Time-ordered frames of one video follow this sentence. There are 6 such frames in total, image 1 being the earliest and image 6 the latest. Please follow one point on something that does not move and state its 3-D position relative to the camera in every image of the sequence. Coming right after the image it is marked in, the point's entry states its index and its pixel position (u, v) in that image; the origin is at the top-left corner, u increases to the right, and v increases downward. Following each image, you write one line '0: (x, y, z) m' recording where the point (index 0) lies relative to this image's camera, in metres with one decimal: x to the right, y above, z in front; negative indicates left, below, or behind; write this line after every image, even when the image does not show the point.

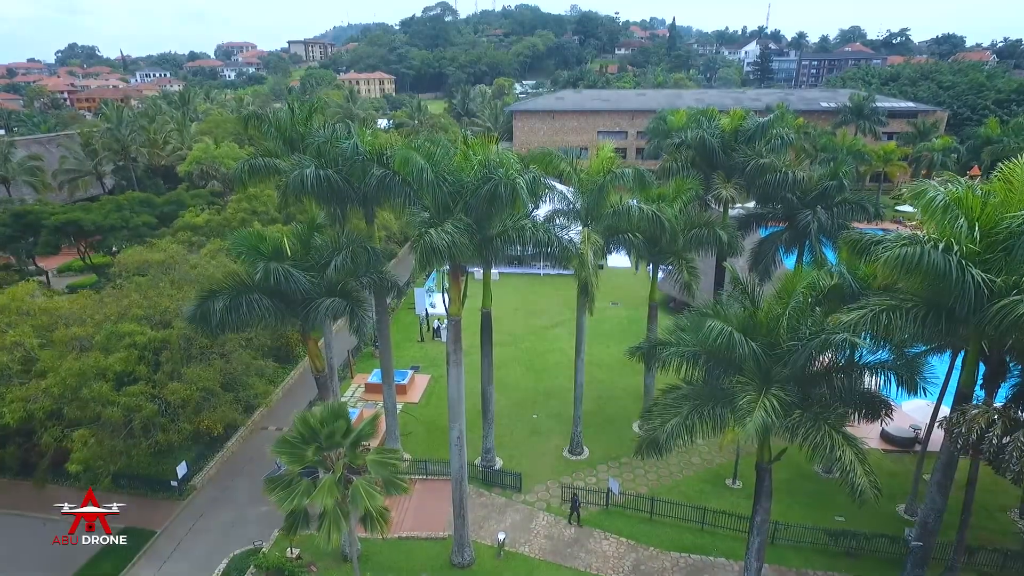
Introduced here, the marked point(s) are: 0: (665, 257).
0: (+4.6, +0.9, +17.2) m
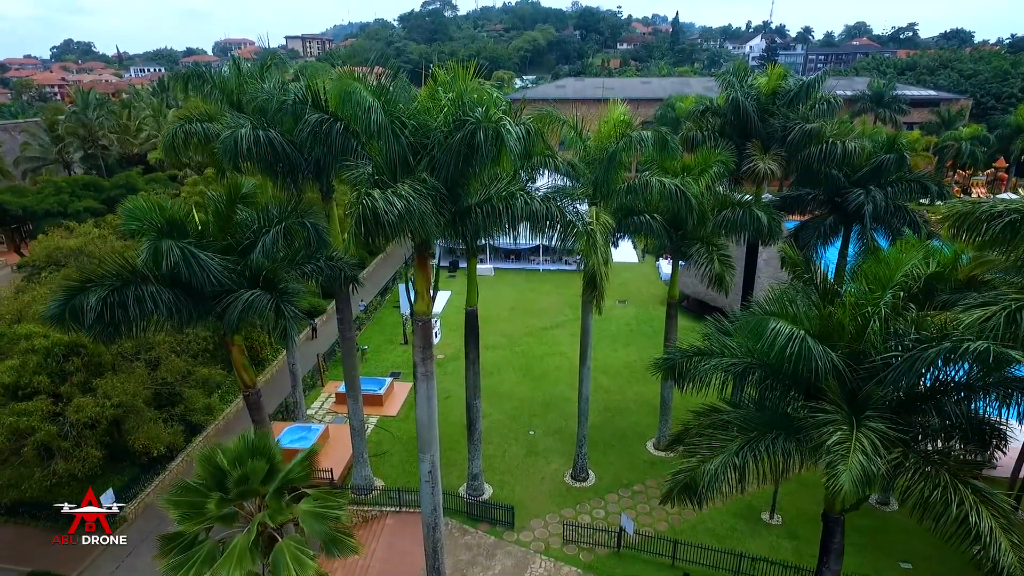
0: (+4.4, +1.1, +14.1) m
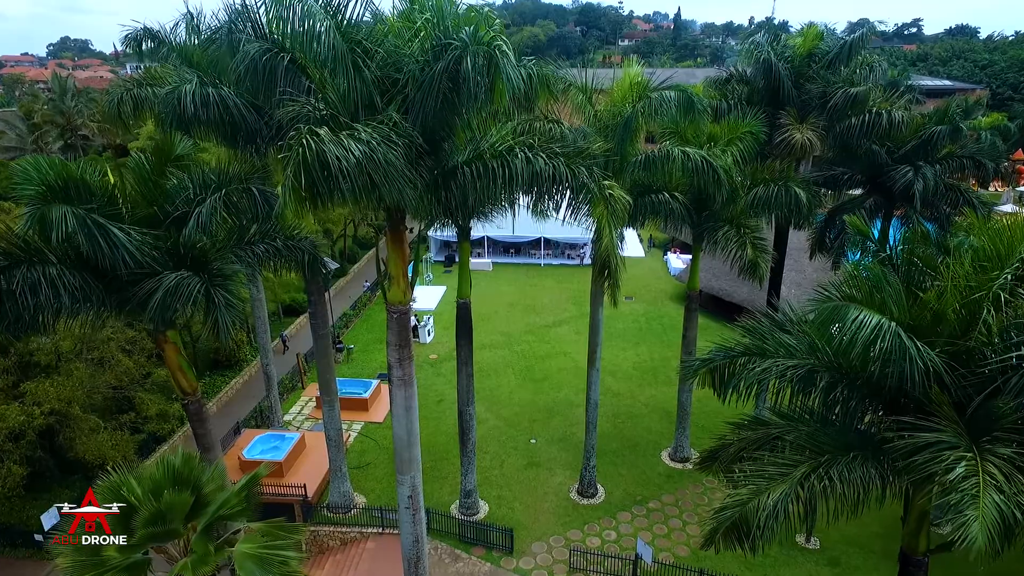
0: (+4.3, +1.3, +12.3) m
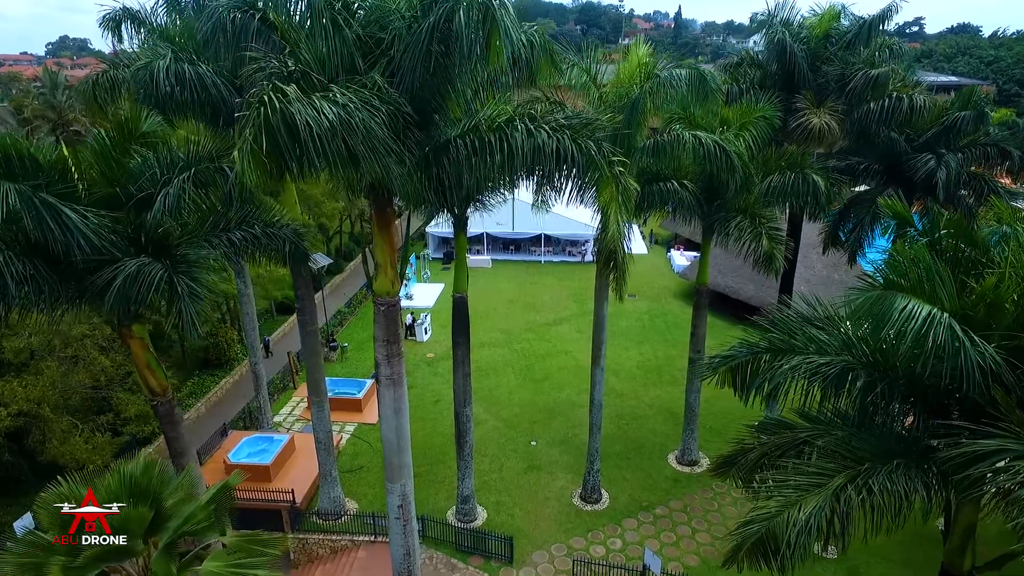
0: (+4.3, +1.5, +11.6) m
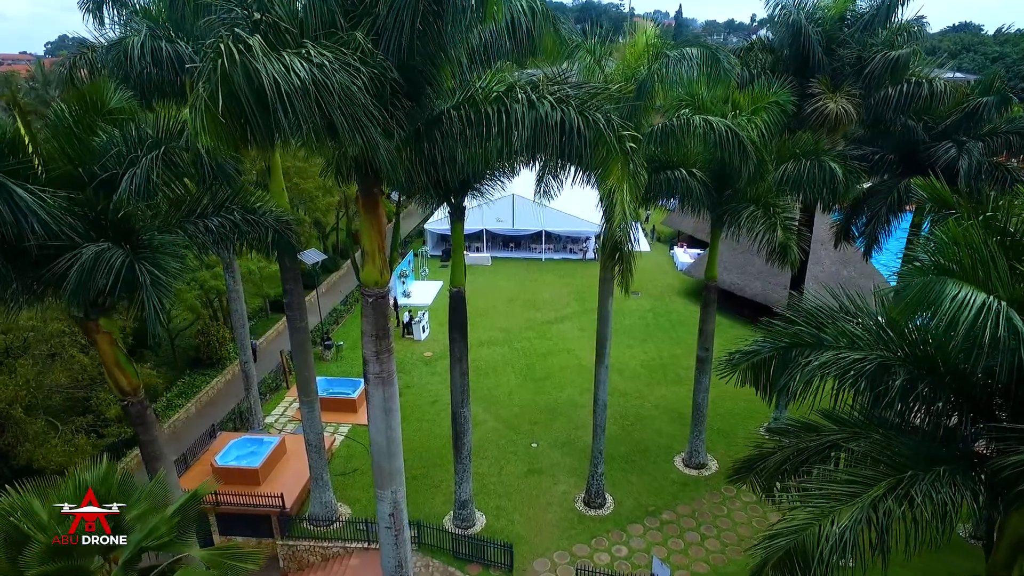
0: (+4.3, +1.6, +11.0) m
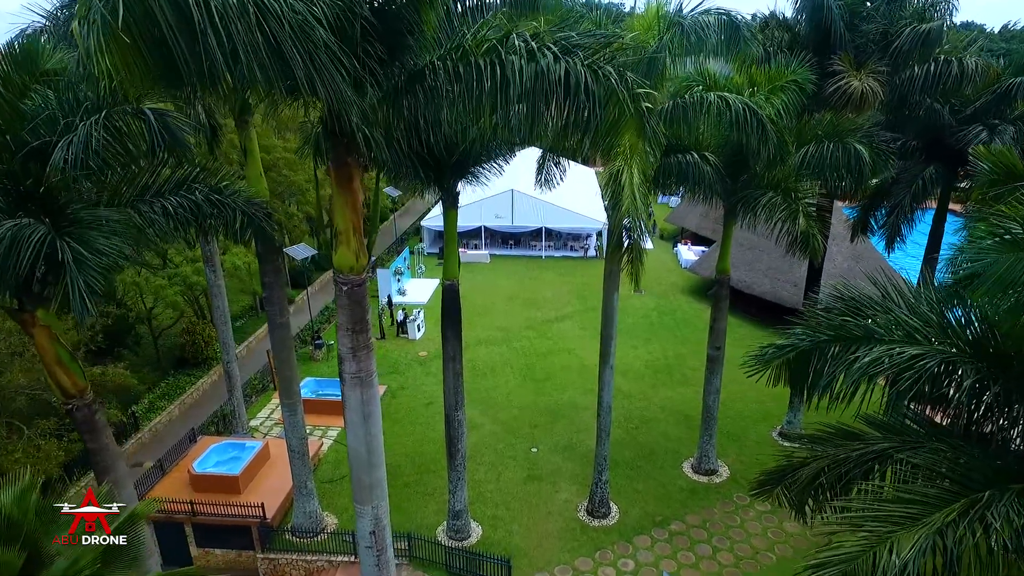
0: (+4.3, +1.7, +10.1) m
